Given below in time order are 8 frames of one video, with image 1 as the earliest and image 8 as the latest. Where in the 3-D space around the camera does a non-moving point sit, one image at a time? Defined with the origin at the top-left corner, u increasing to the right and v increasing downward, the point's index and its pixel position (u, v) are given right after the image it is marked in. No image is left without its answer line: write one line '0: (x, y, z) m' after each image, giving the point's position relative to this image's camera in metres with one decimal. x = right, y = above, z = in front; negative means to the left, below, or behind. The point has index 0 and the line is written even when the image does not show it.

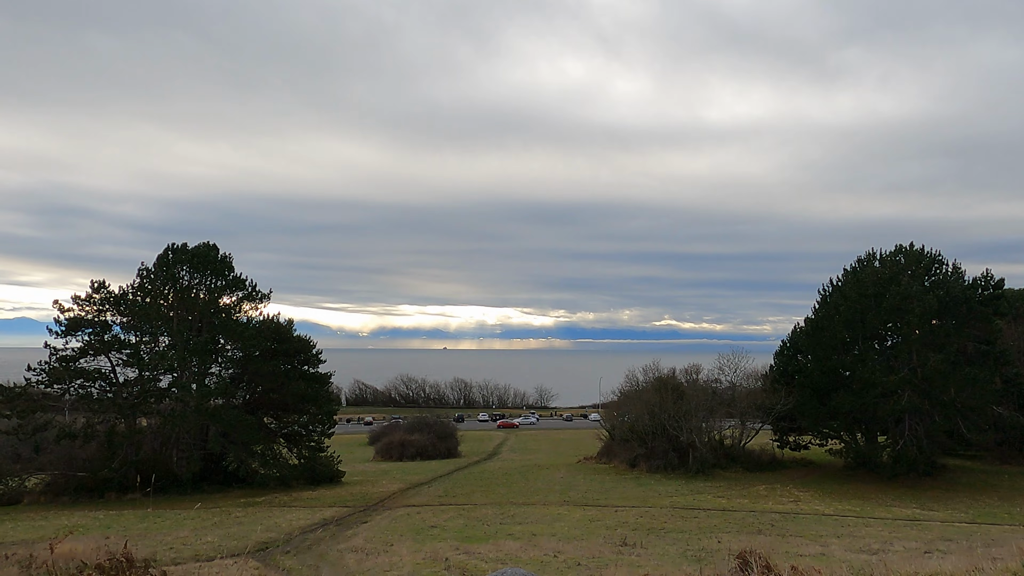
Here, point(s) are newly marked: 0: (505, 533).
0: (-0.1, -4.6, +14.3) m
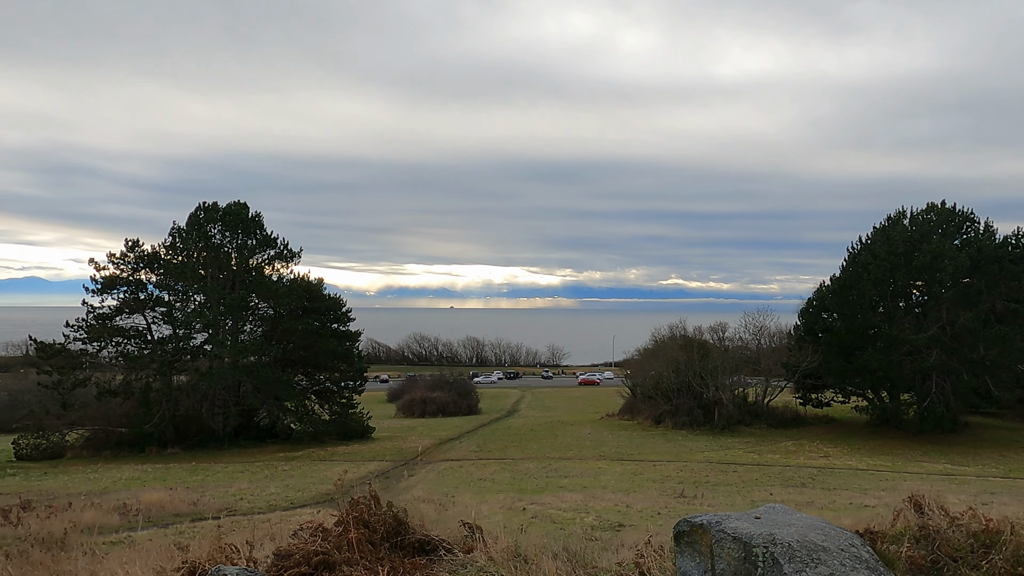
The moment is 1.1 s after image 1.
0: (+0.9, -3.8, +14.6) m
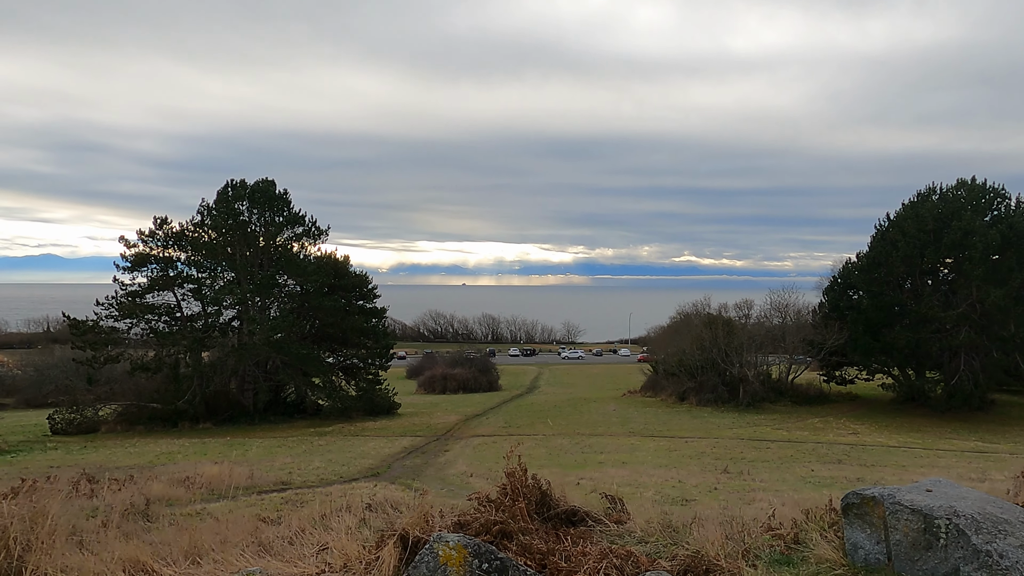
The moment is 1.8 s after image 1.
0: (+1.7, -3.4, +14.7) m
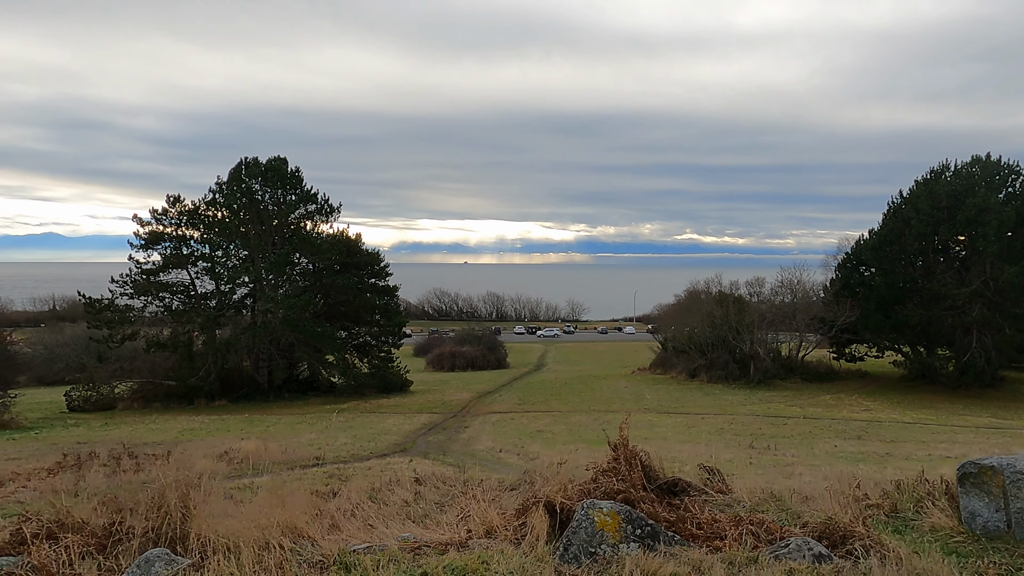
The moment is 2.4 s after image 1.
0: (+2.1, -2.9, +14.9) m
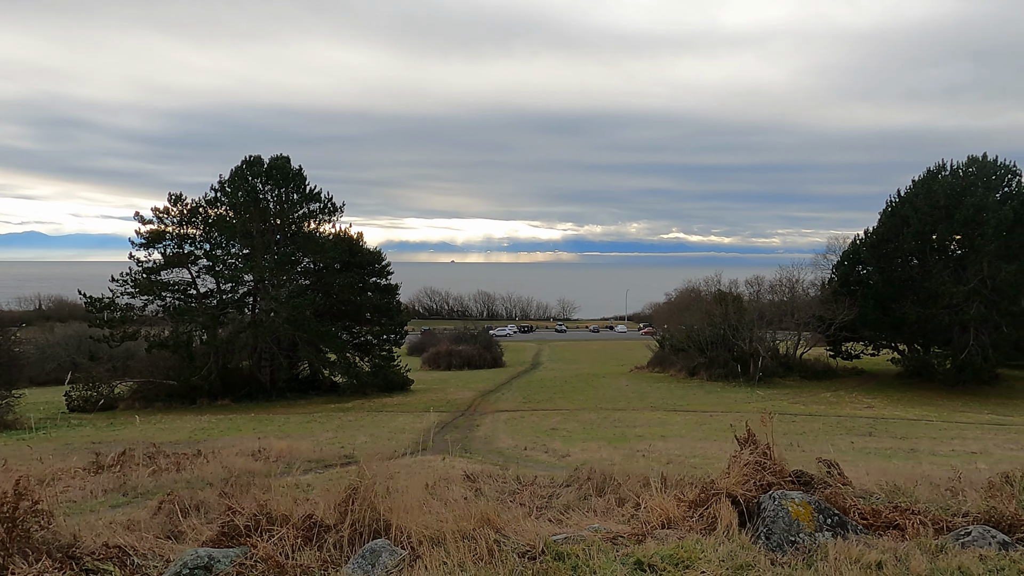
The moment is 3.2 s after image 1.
0: (+2.5, -2.9, +15.0) m
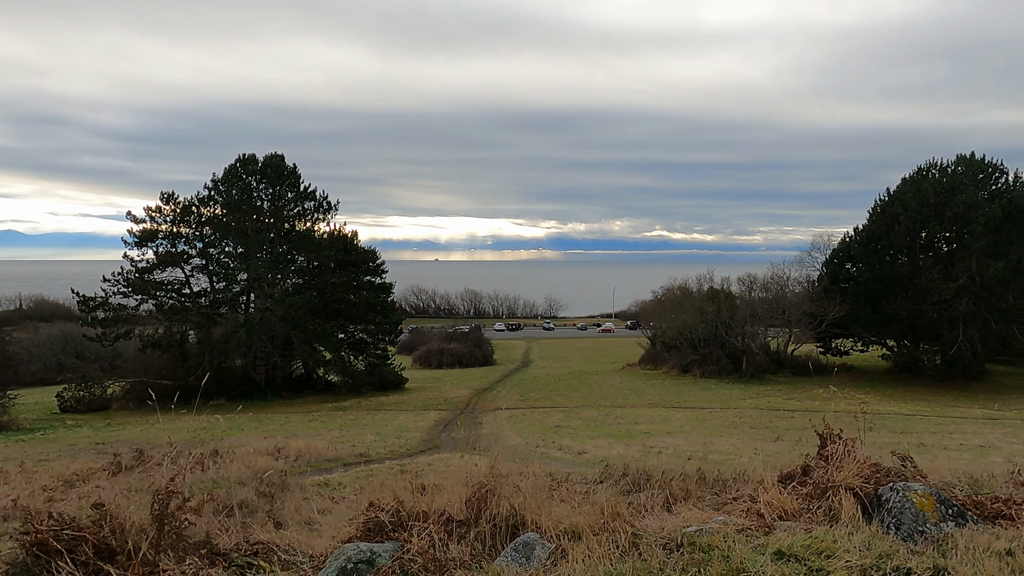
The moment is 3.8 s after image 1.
0: (+2.6, -2.9, +15.1) m
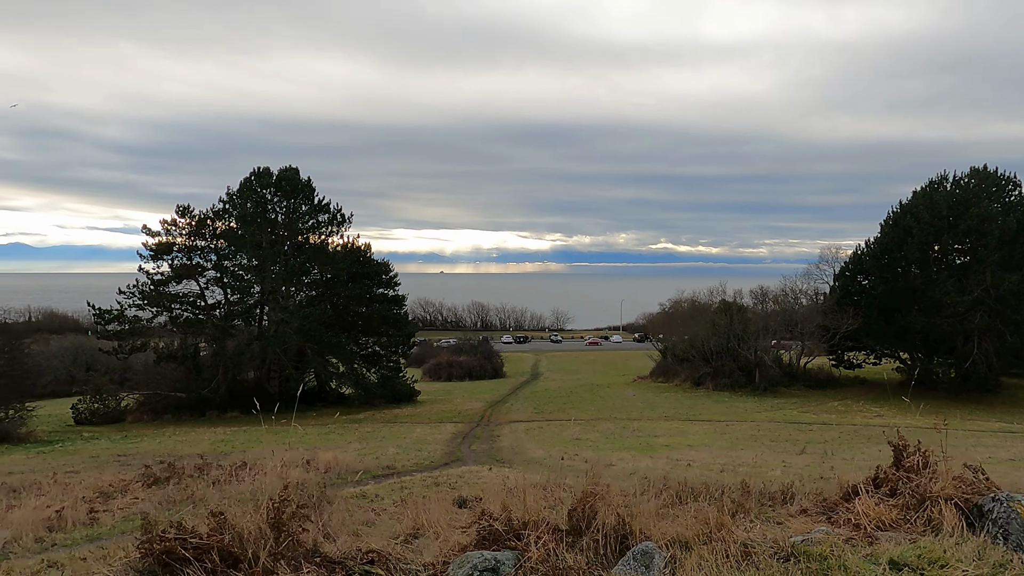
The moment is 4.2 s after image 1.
0: (+3.0, -3.1, +15.1) m
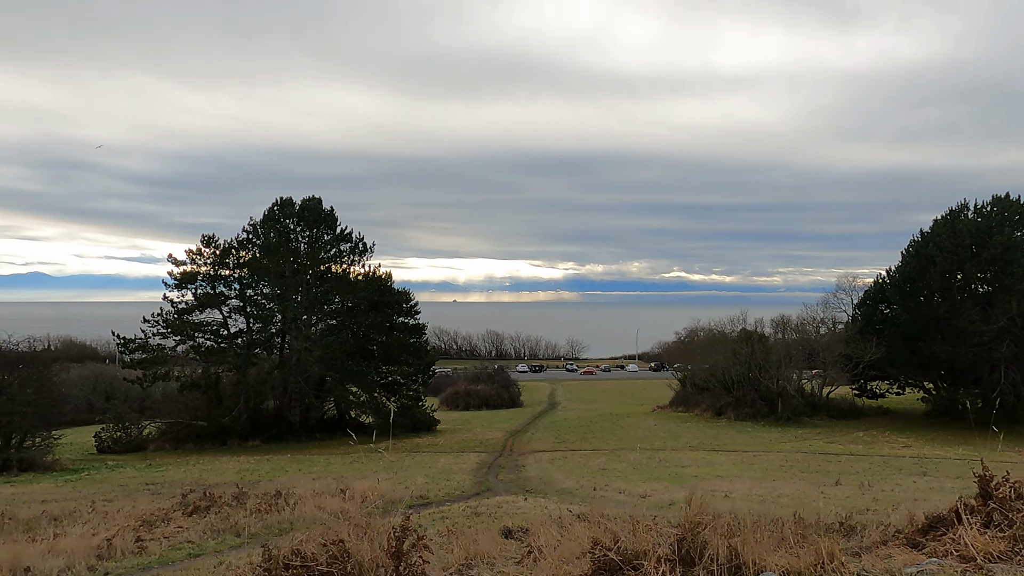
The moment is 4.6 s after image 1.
0: (+3.5, -3.7, +14.9) m
